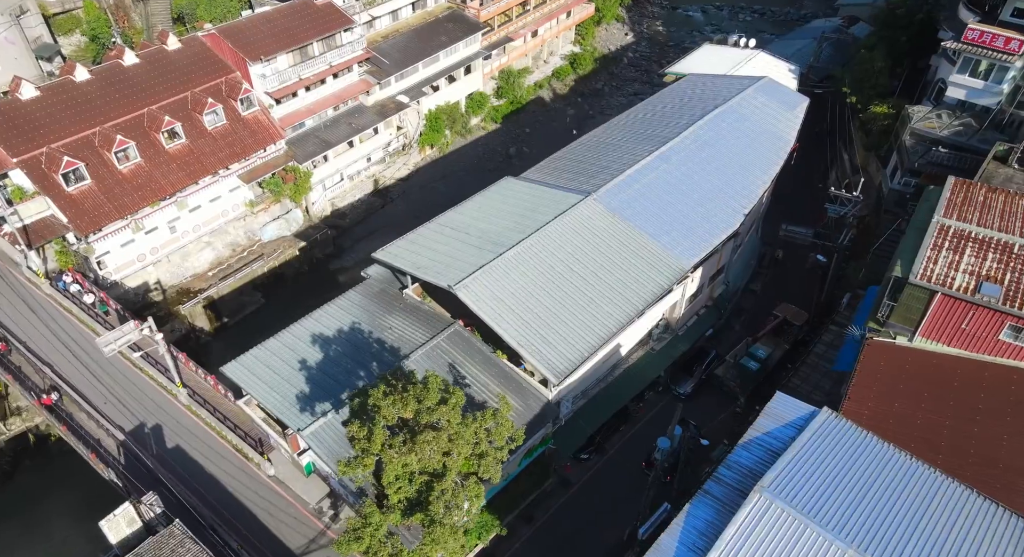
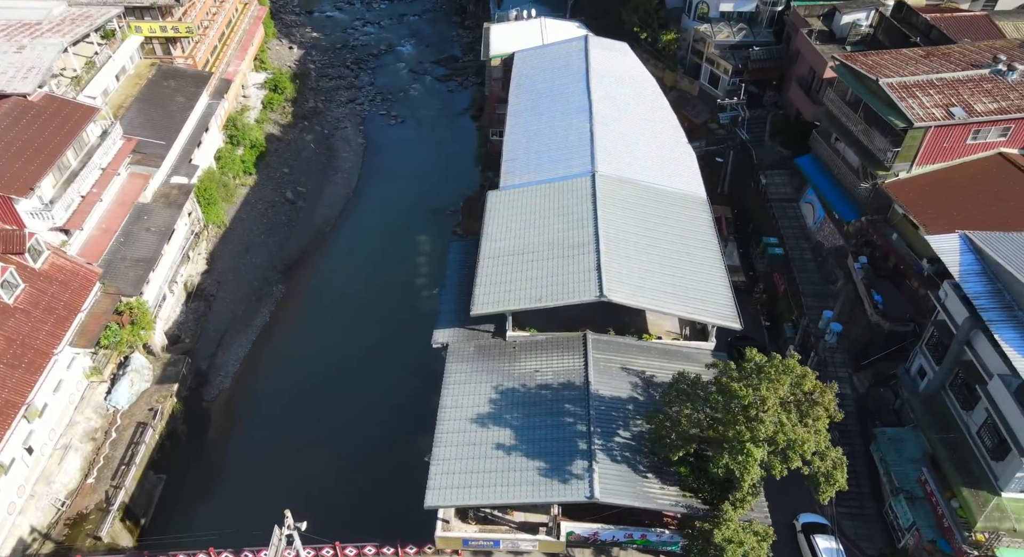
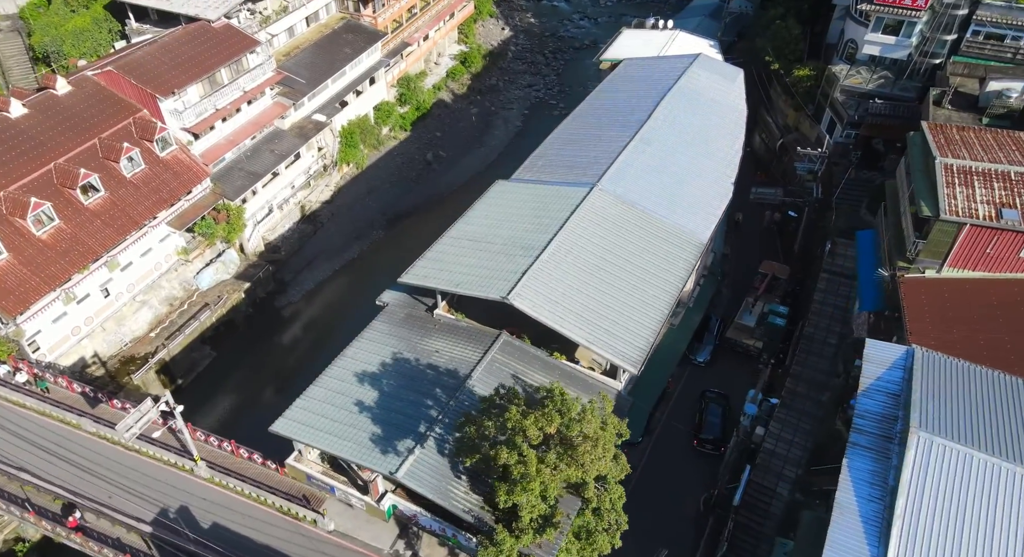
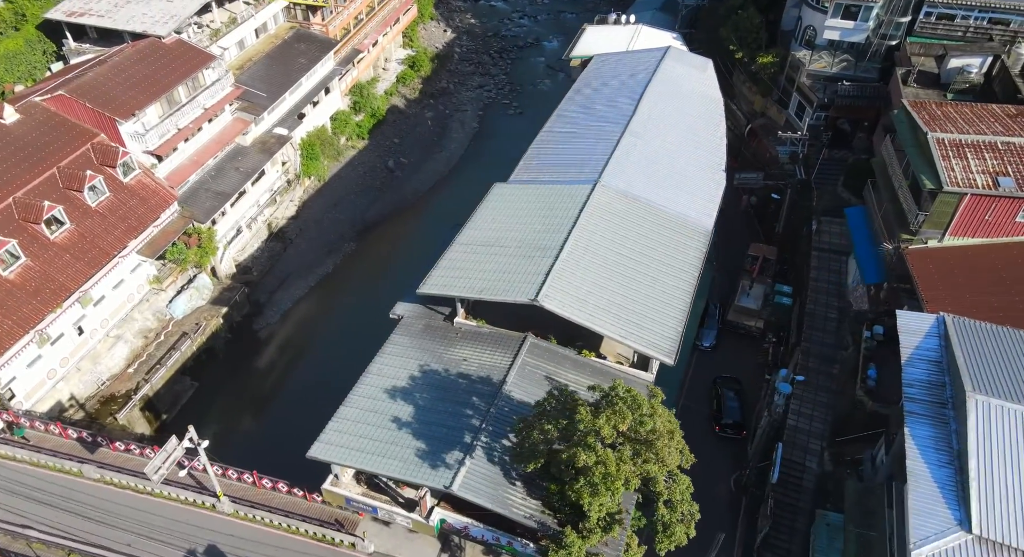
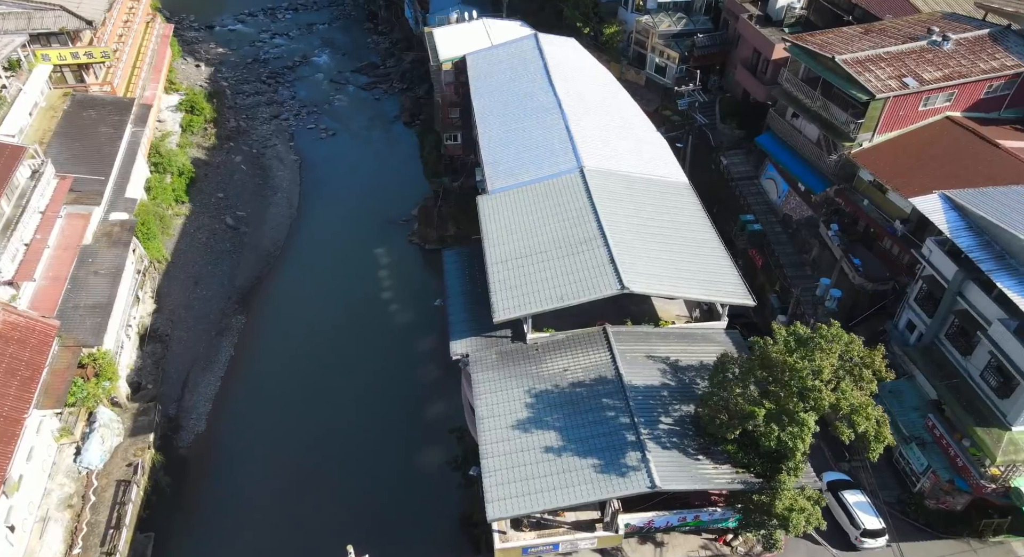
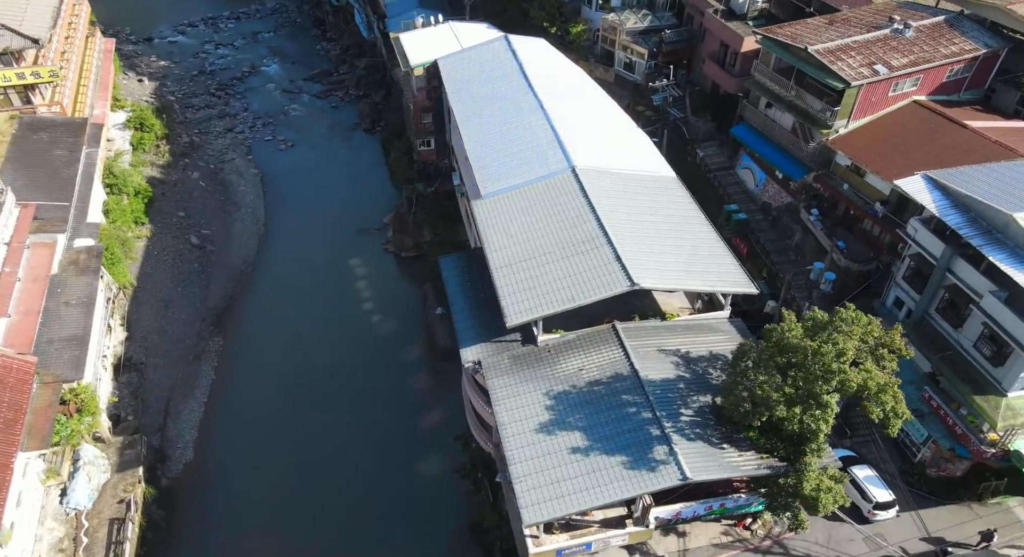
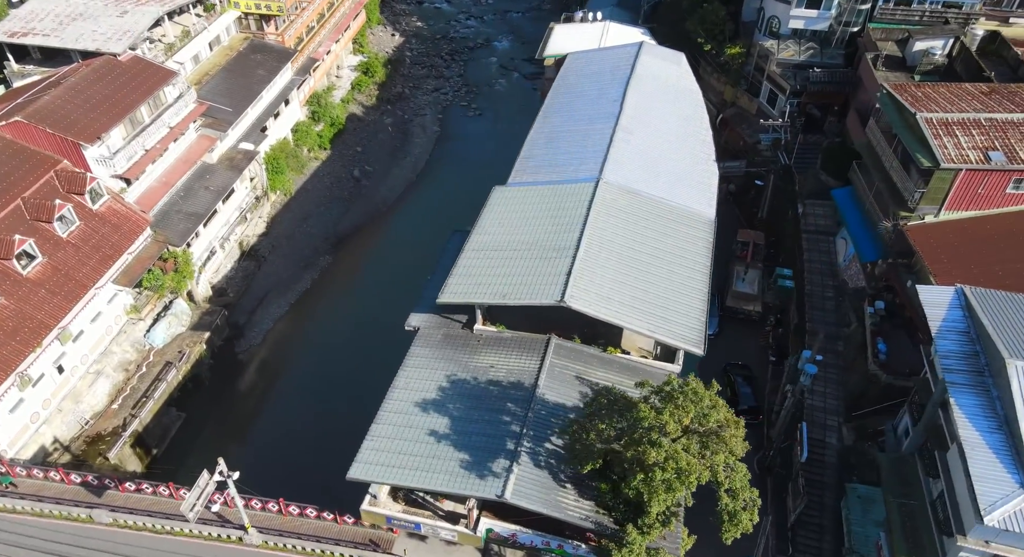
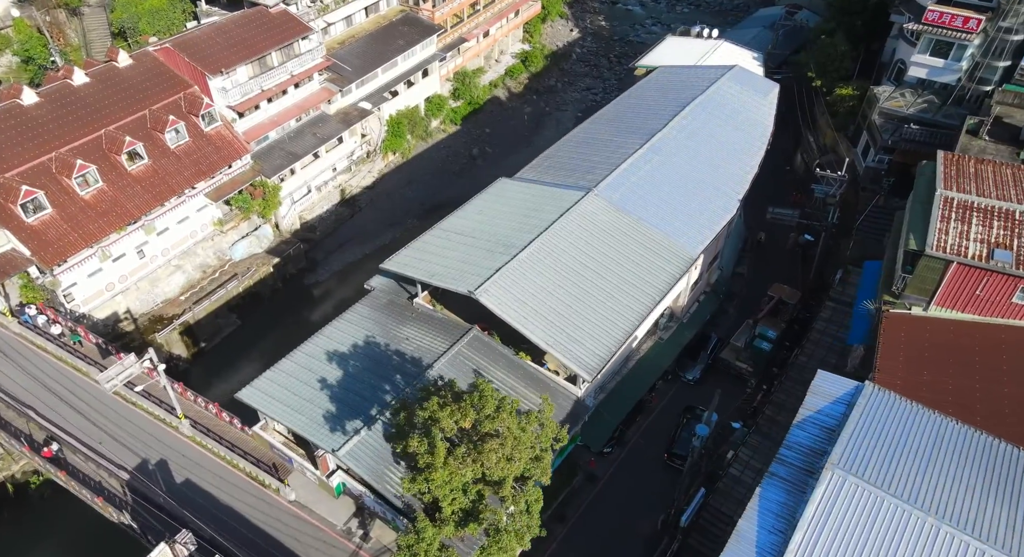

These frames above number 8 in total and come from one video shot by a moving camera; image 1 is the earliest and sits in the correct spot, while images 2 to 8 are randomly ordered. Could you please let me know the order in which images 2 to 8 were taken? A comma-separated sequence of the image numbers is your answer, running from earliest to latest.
8, 3, 4, 7, 2, 5, 6
